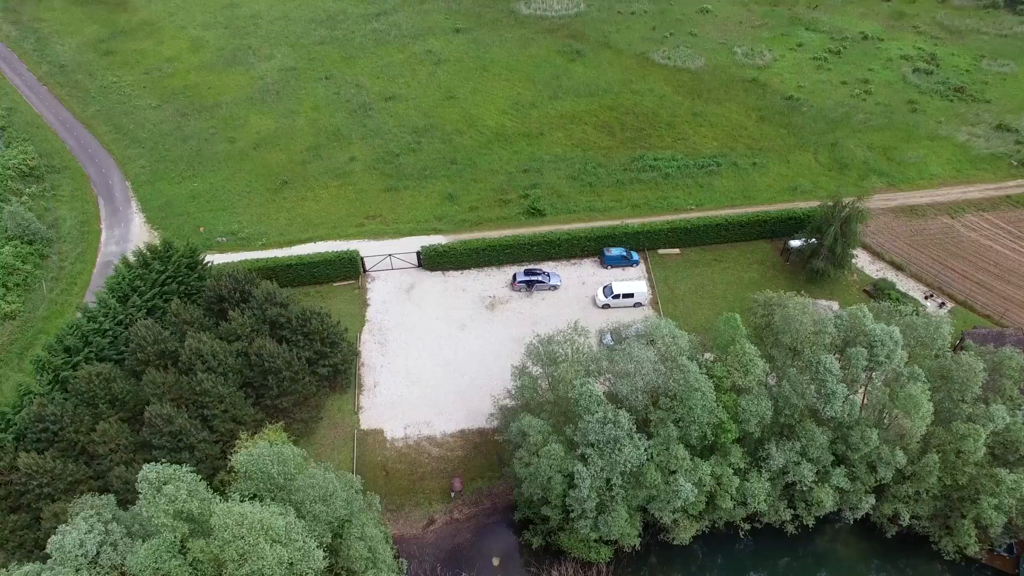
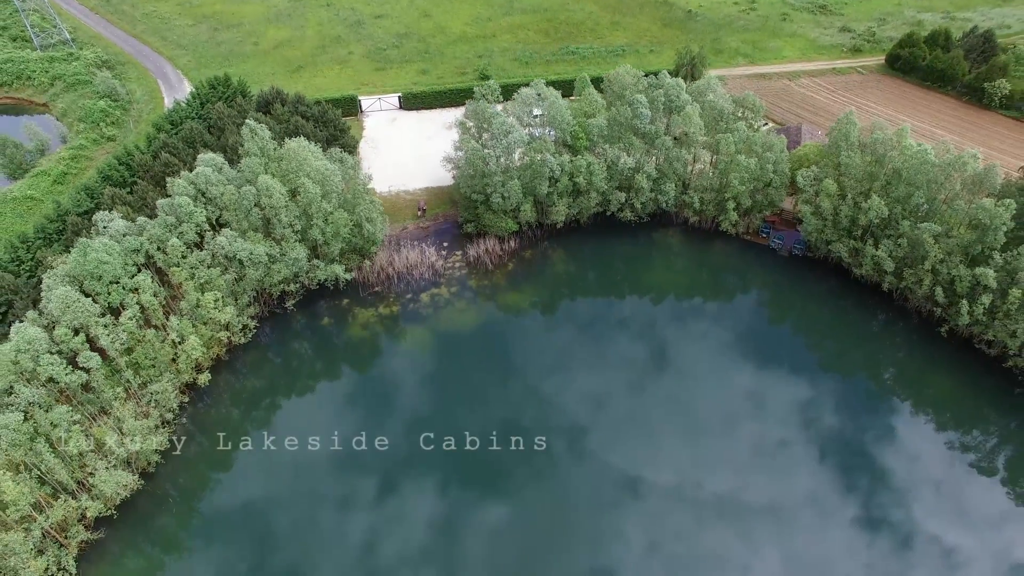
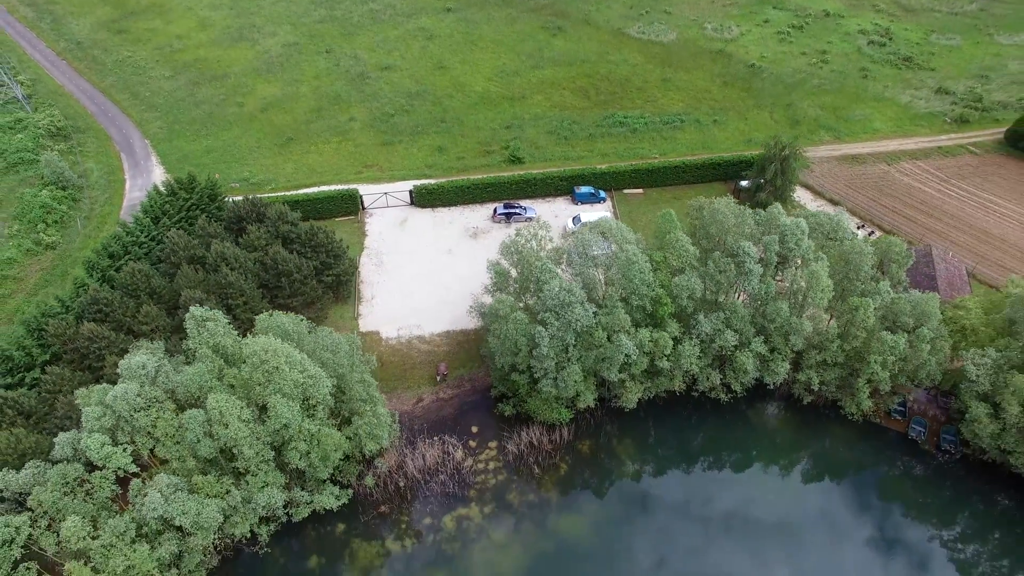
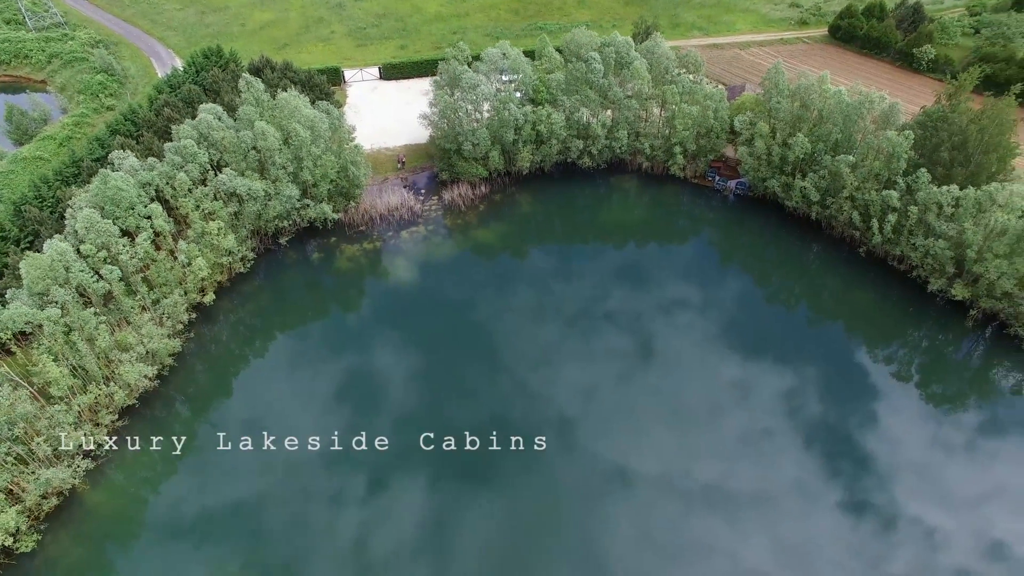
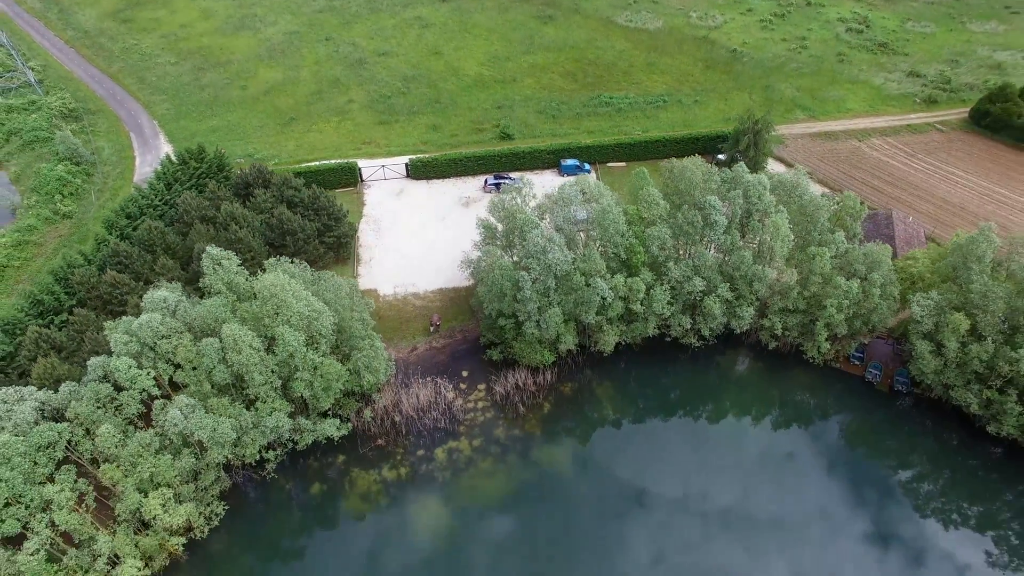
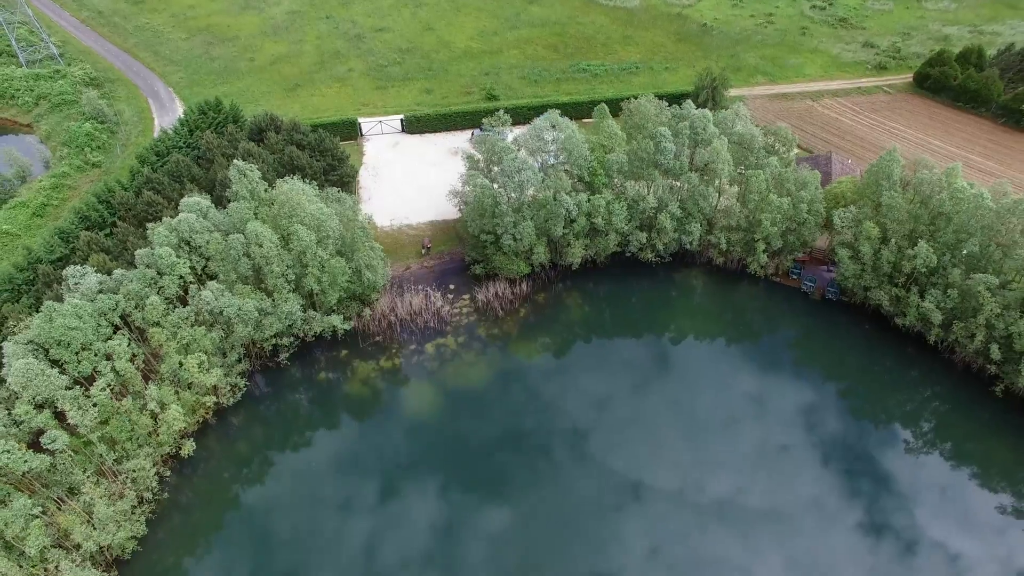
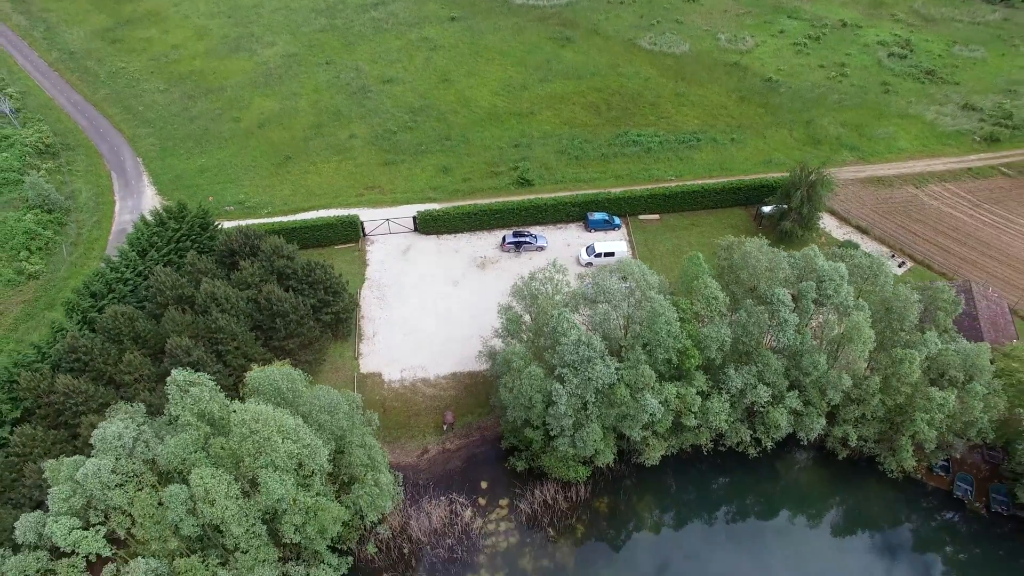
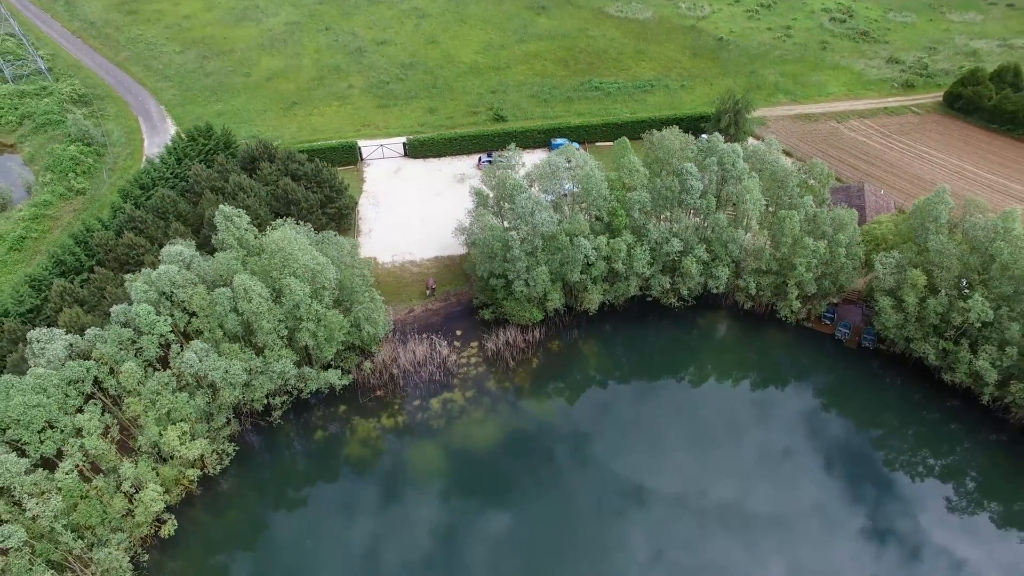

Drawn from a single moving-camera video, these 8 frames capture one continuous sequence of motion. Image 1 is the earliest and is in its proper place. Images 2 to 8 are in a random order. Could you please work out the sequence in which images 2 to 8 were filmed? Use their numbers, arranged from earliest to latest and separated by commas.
7, 3, 5, 8, 6, 2, 4
